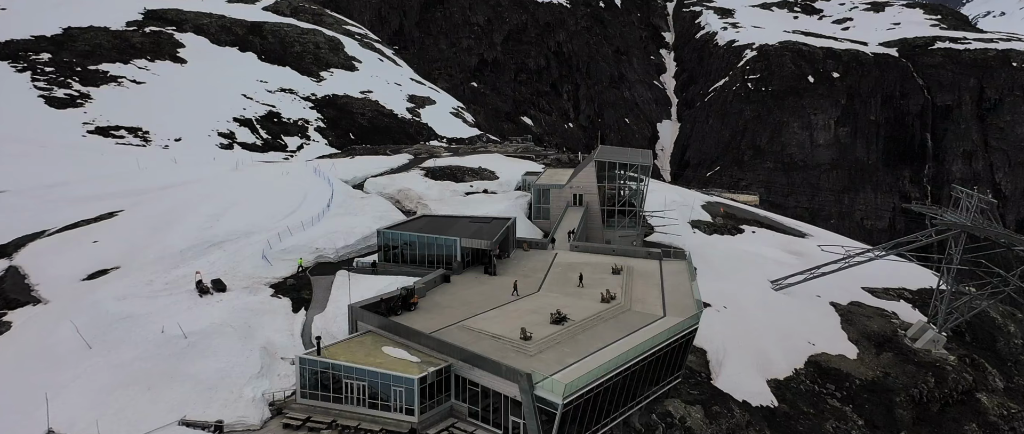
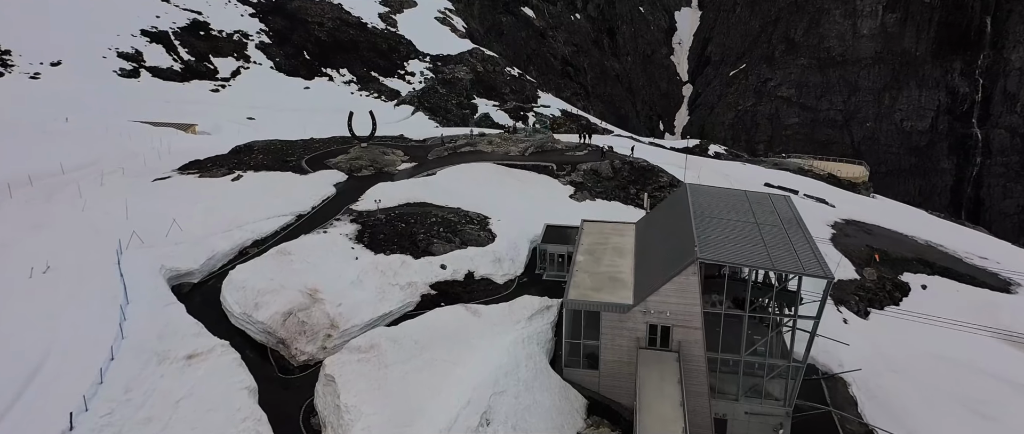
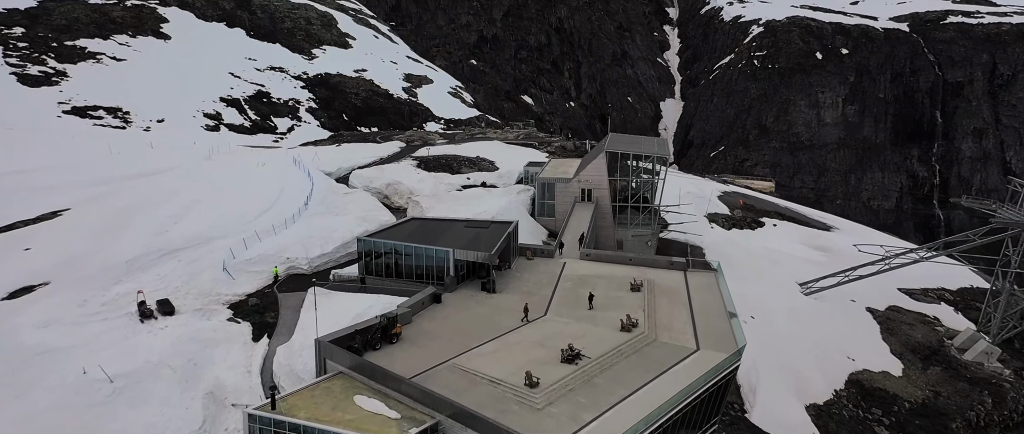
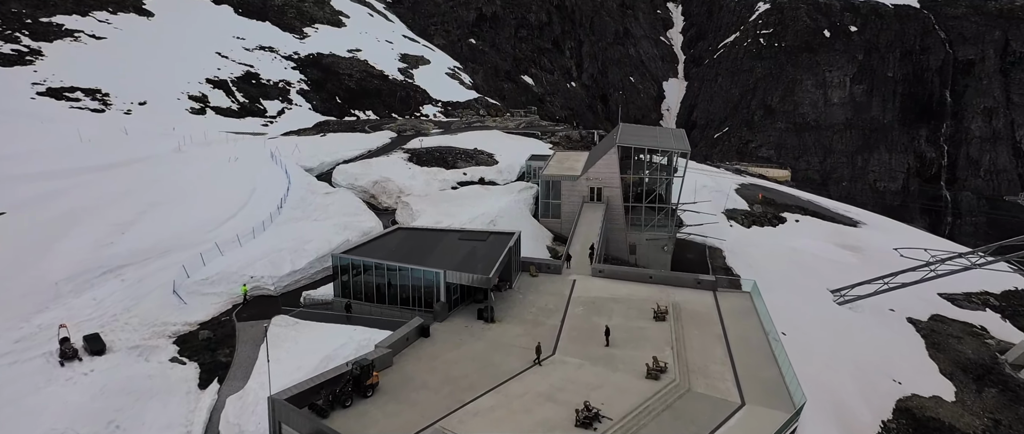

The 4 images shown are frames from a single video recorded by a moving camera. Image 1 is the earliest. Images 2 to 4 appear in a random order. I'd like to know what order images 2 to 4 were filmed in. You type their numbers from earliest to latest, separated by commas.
3, 4, 2
